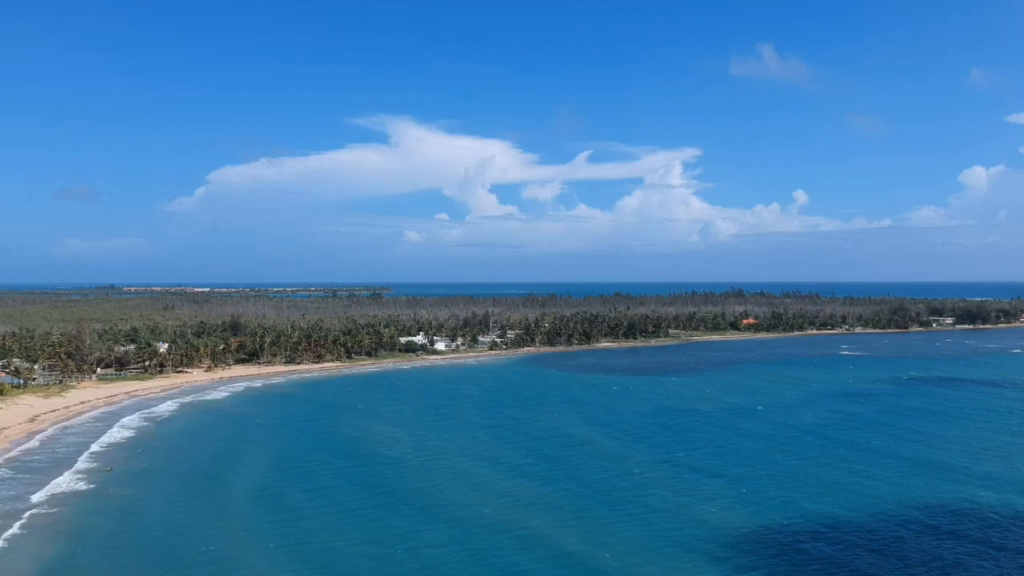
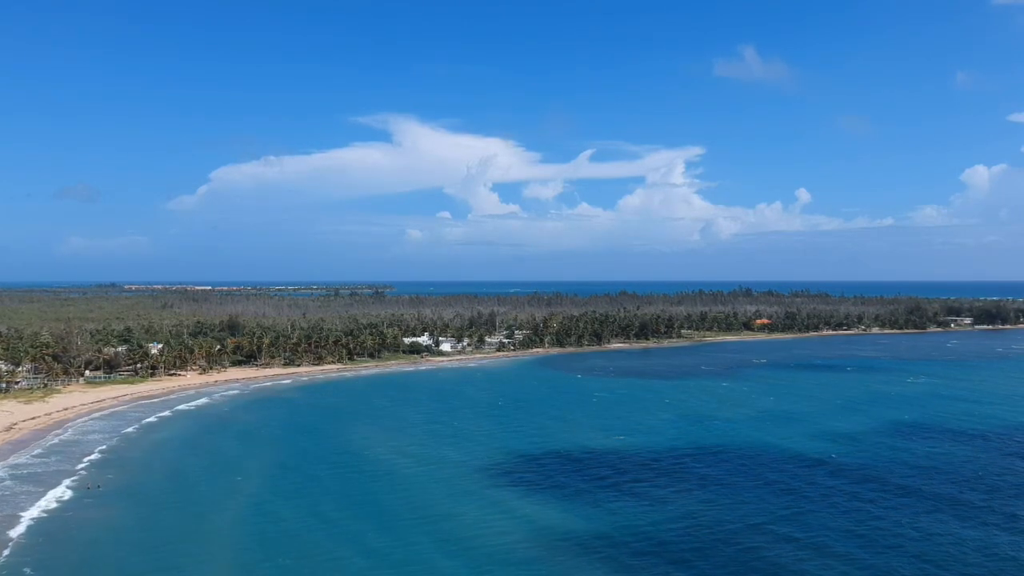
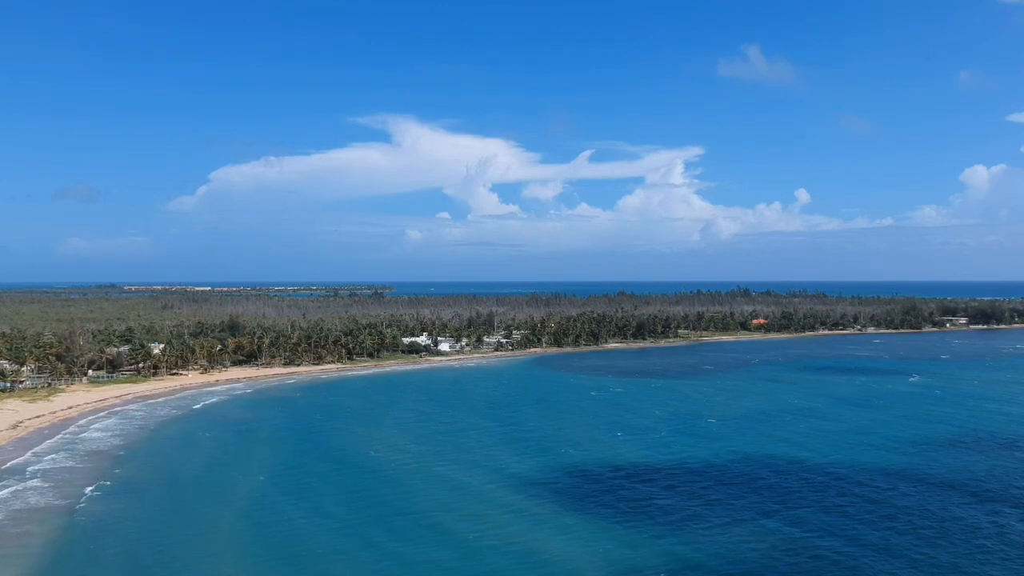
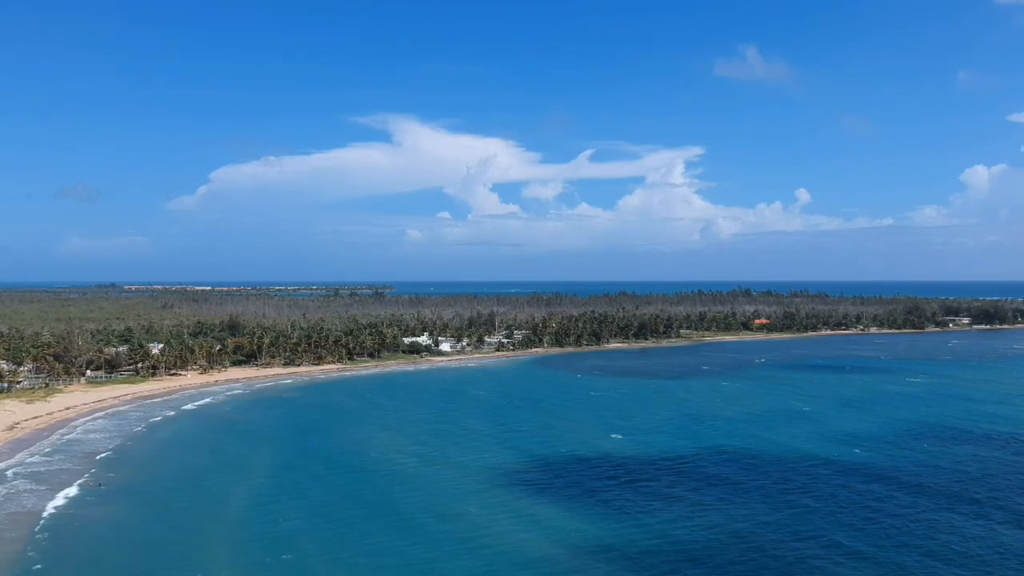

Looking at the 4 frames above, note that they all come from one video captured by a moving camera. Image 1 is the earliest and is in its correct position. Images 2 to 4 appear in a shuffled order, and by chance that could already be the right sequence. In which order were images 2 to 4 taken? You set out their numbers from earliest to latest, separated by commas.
3, 4, 2
